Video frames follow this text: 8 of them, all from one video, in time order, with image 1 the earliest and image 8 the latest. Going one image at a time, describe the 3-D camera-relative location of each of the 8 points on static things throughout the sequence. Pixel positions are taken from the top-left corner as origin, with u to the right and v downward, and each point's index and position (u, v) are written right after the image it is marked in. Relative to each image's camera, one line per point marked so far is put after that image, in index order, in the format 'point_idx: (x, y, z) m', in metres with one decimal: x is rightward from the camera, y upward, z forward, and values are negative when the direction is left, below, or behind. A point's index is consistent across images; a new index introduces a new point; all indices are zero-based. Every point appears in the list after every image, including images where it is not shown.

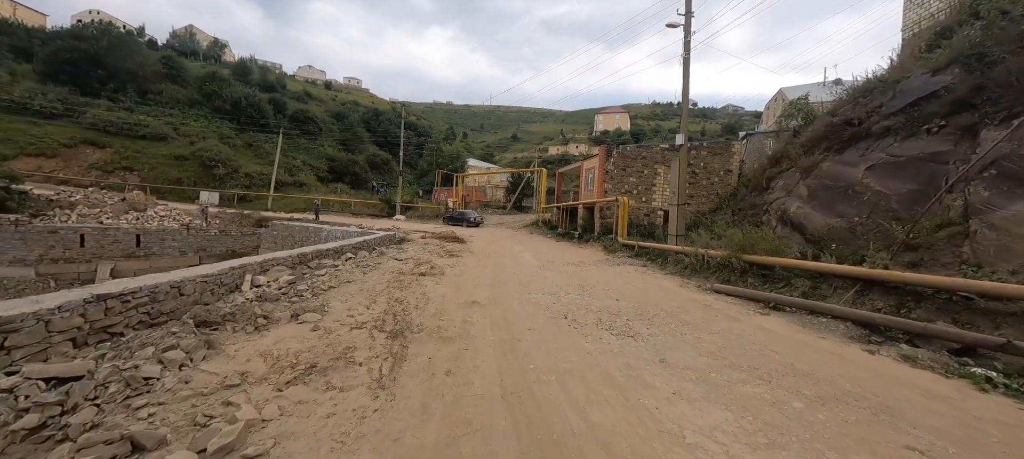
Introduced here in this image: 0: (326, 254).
0: (-5.3, -0.7, +10.1) m
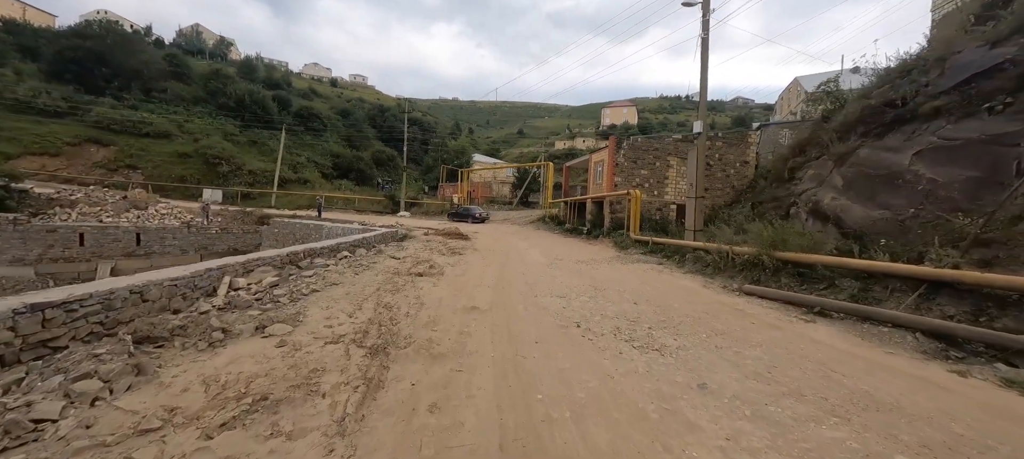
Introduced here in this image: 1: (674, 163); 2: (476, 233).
0: (-5.1, -0.6, +9.5) m
1: (+8.4, +3.5, +18.4) m
2: (-1.8, -0.2, +18.6) m
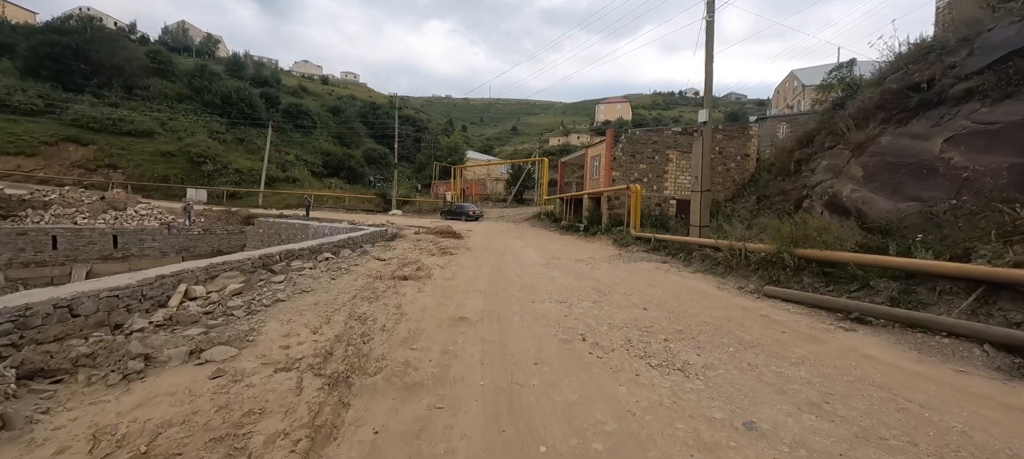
0: (-5.3, -0.6, +8.8) m
1: (+8.1, +3.7, +17.8) m
2: (-2.0, -0.1, +17.9) m
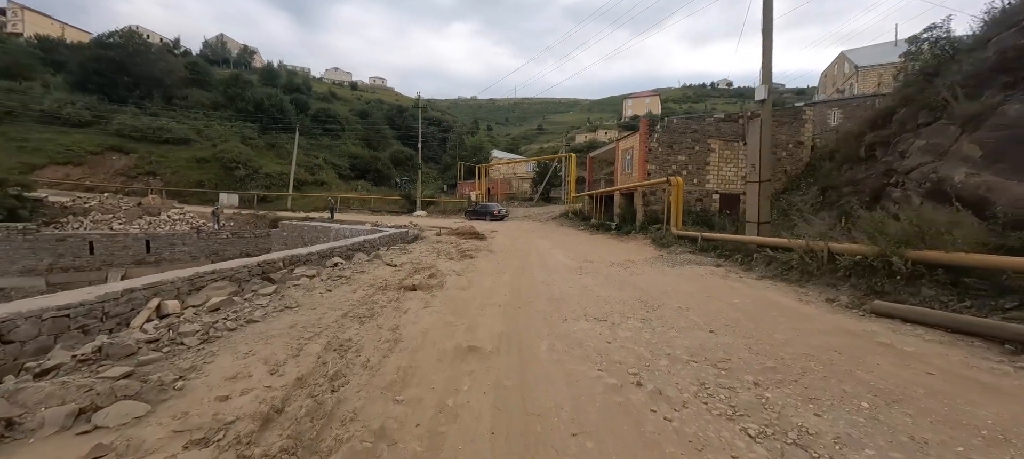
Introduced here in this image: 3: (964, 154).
0: (-4.7, -0.7, +8.0) m
1: (+9.2, +3.8, +16.1) m
2: (-0.9, -0.1, +16.9) m
3: (+7.9, +1.3, +6.2) m
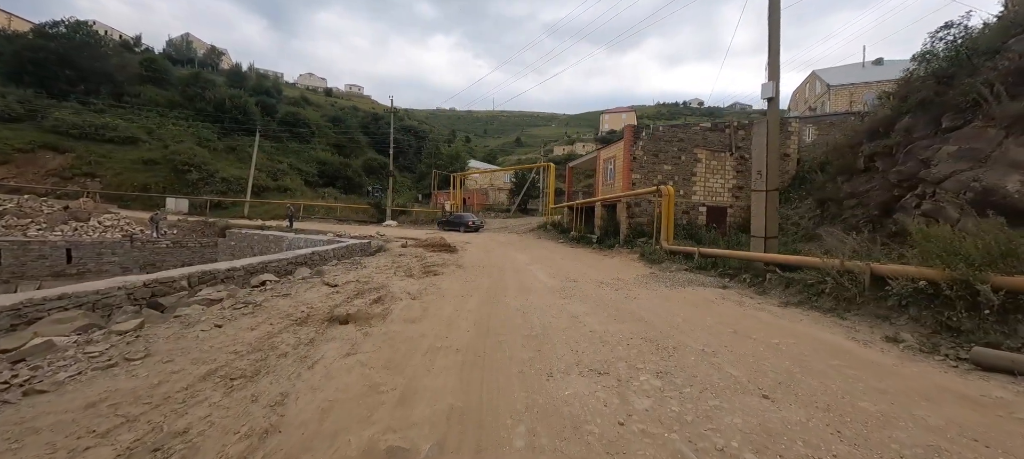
0: (-5.2, -0.9, +6.4) m
1: (+8.2, +3.2, +15.4) m
2: (-1.9, -0.6, +15.4) m
3: (+7.5, +1.0, +5.4) m
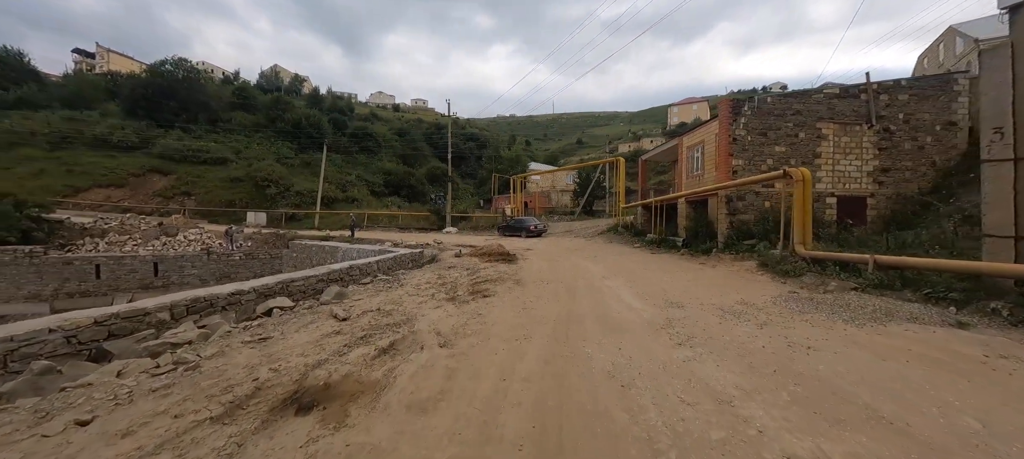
0: (-4.2, -1.1, +5.1) m
1: (+10.5, +3.2, +11.8) m
2: (+0.6, -0.8, +13.4) m
3: (+8.1, +1.2, +2.0) m
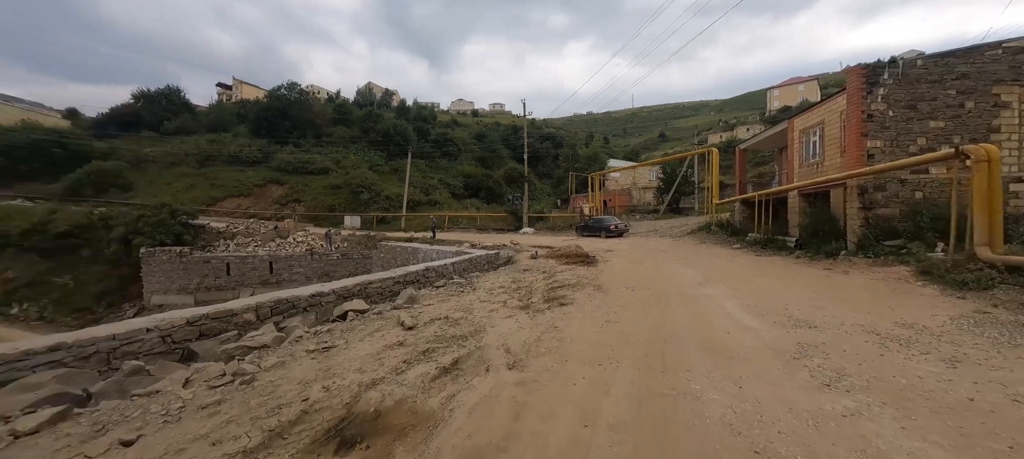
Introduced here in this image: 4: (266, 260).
0: (-3.2, -1.2, +5.2) m
1: (+12.5, +3.3, +8.8) m
2: (+3.2, -0.8, +12.4) m
3: (+8.2, +1.2, -0.3) m
4: (-14.0, -1.7, +20.2) m
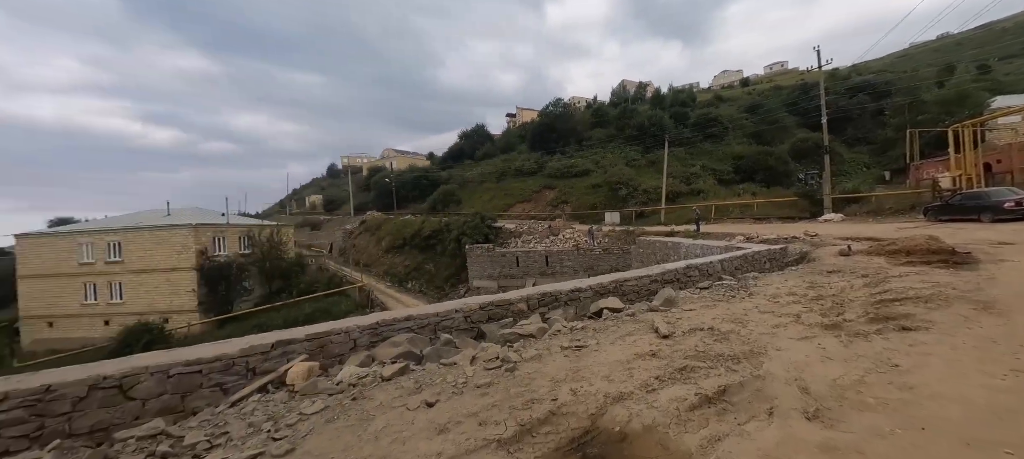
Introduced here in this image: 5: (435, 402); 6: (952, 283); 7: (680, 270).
0: (+0.6, -1.2, +5.7) m
1: (+14.9, +3.9, -1.2) m
2: (+10.1, -0.5, +7.4) m
3: (+6.0, +1.4, -5.7) m
4: (+1.5, -1.7, +24.2) m
5: (-0.5, -1.3, +2.6) m
6: (+6.2, -0.9, +5.3) m
7: (+3.1, -0.9, +7.1) m
